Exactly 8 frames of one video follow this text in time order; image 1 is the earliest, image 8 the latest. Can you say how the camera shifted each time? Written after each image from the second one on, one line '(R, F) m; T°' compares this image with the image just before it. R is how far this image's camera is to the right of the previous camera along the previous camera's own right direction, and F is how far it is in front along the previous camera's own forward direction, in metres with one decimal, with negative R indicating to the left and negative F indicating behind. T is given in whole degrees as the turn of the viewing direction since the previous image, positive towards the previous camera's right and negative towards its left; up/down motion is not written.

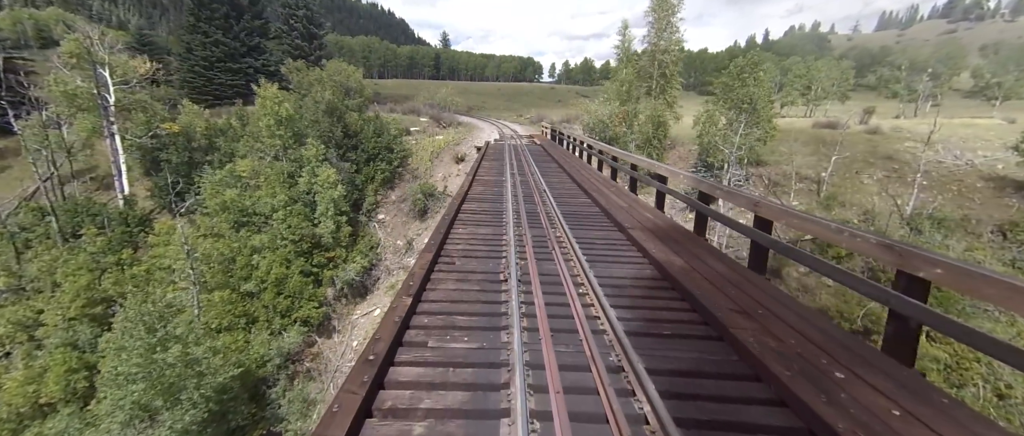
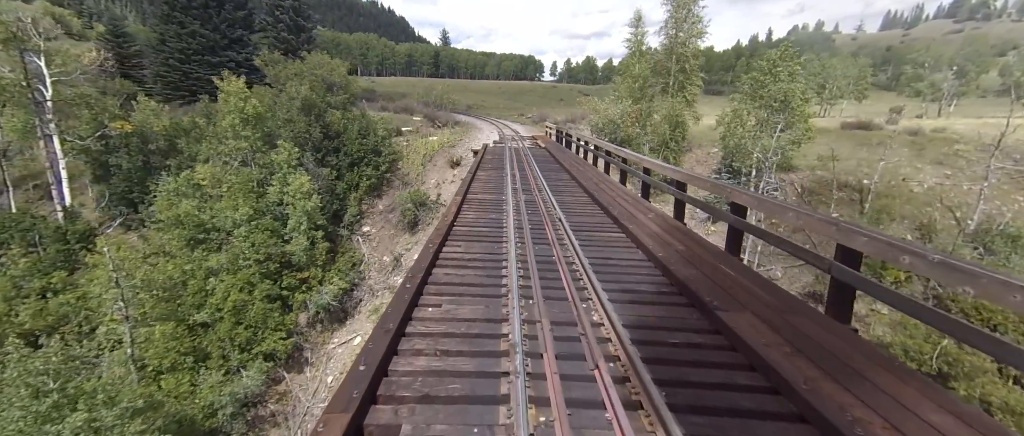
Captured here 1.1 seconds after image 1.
(0.0, +1.9) m; 0°
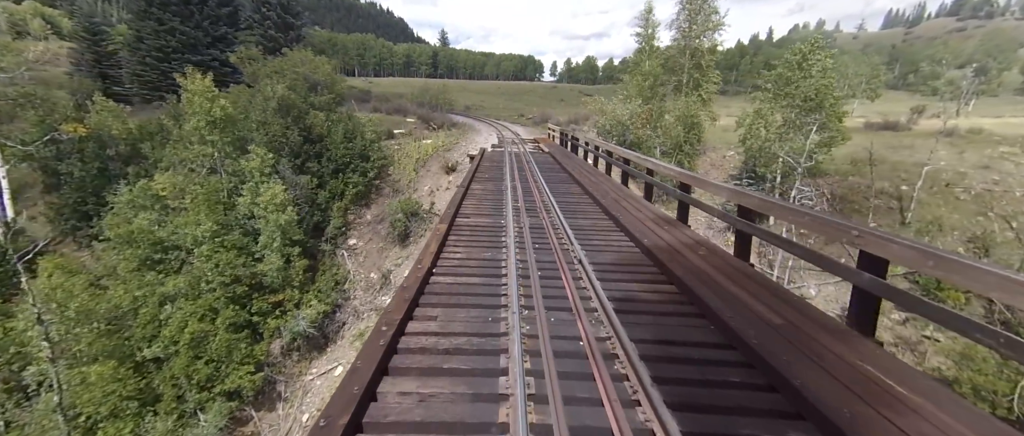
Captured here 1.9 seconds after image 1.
(0.0, +1.4) m; 0°
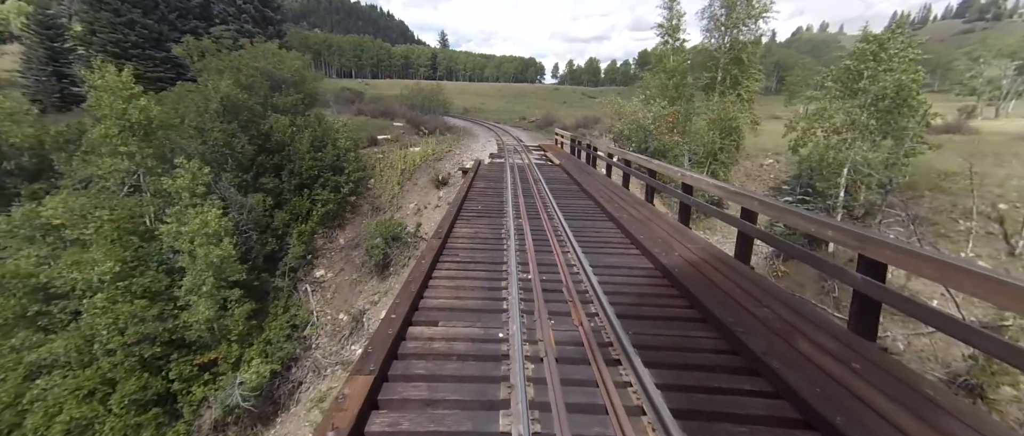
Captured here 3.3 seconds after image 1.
(0.0, +2.6) m; 0°
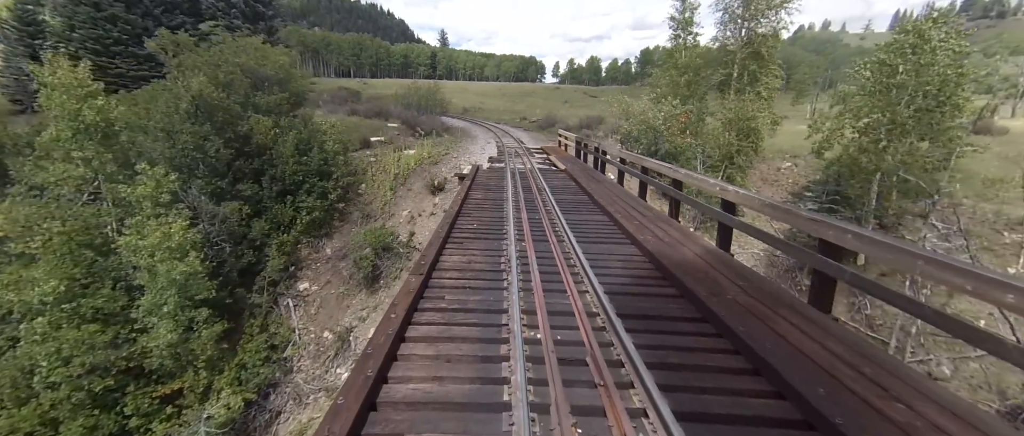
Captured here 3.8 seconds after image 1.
(0.0, +1.0) m; 0°
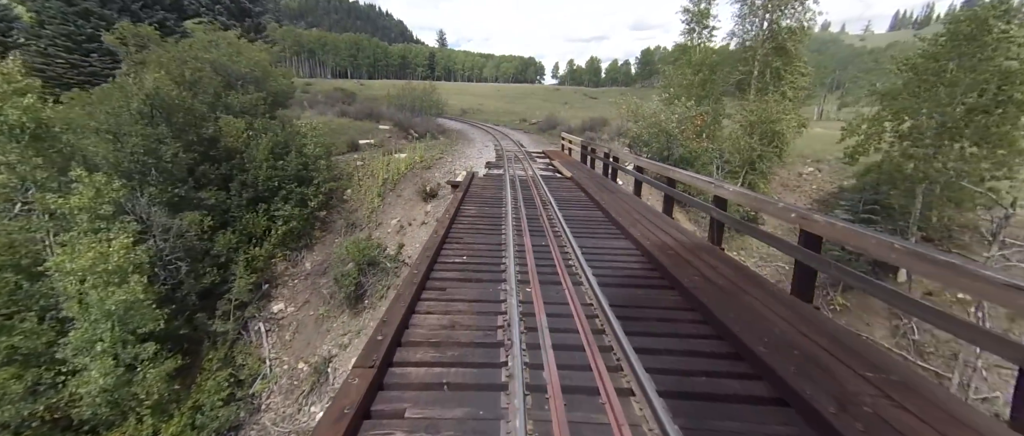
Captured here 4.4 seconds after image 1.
(0.0, +1.2) m; 0°
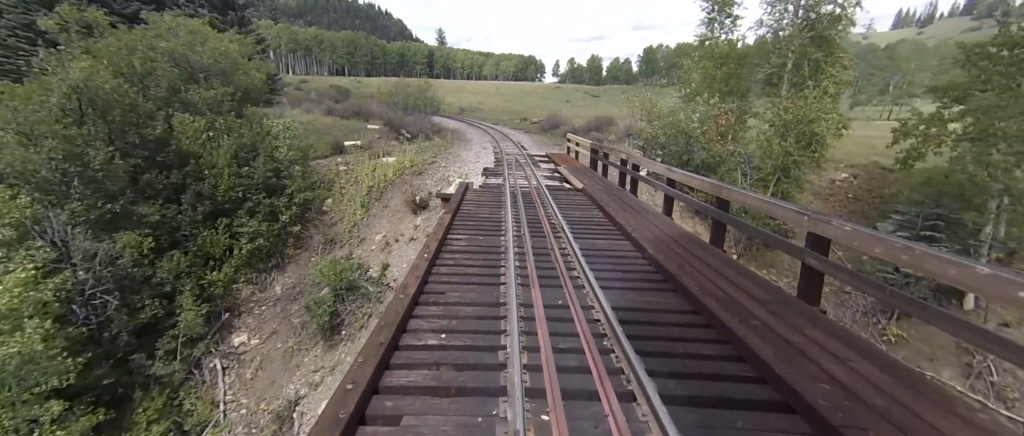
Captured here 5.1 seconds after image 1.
(0.0, +1.4) m; 0°
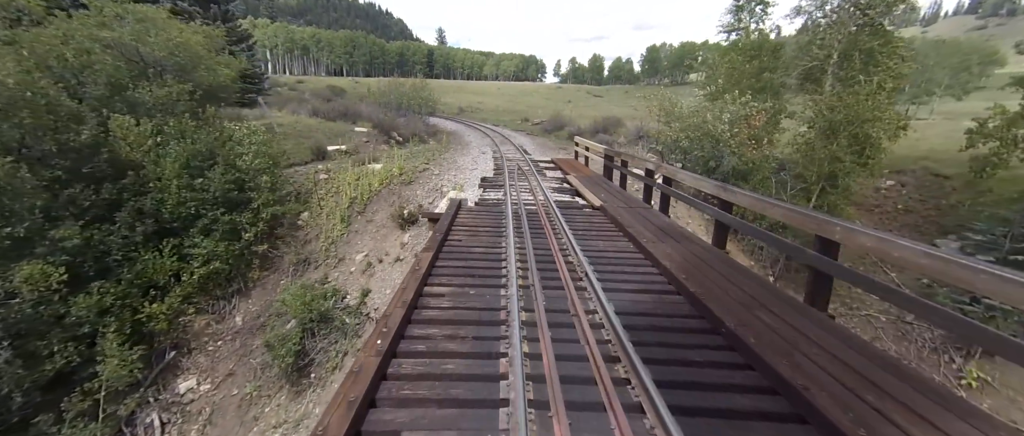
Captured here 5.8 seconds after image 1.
(0.0, +1.4) m; 0°
